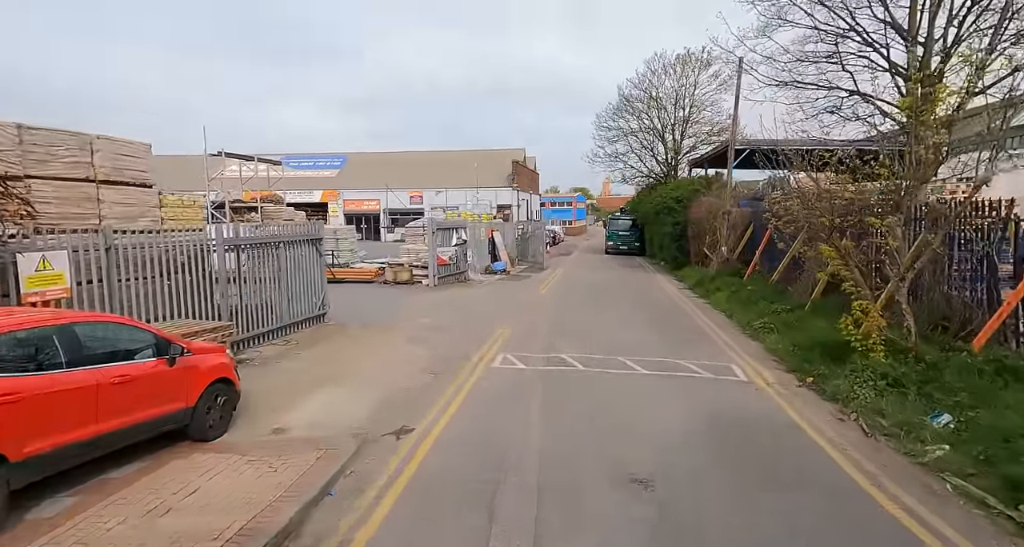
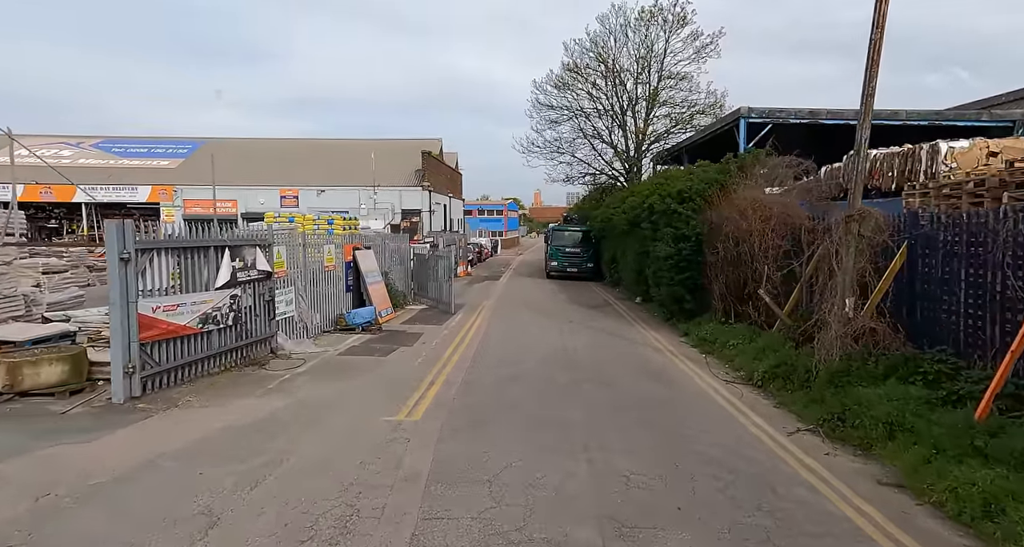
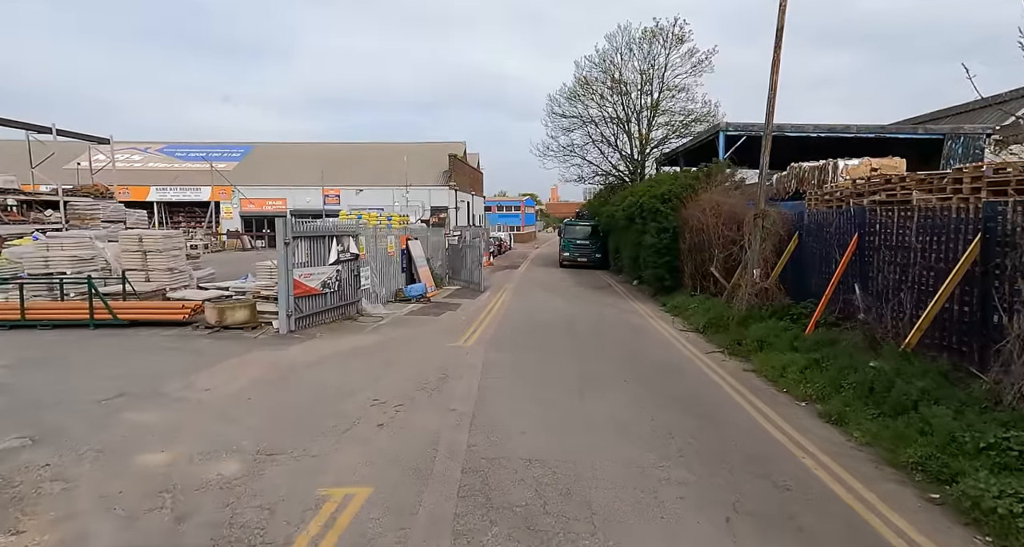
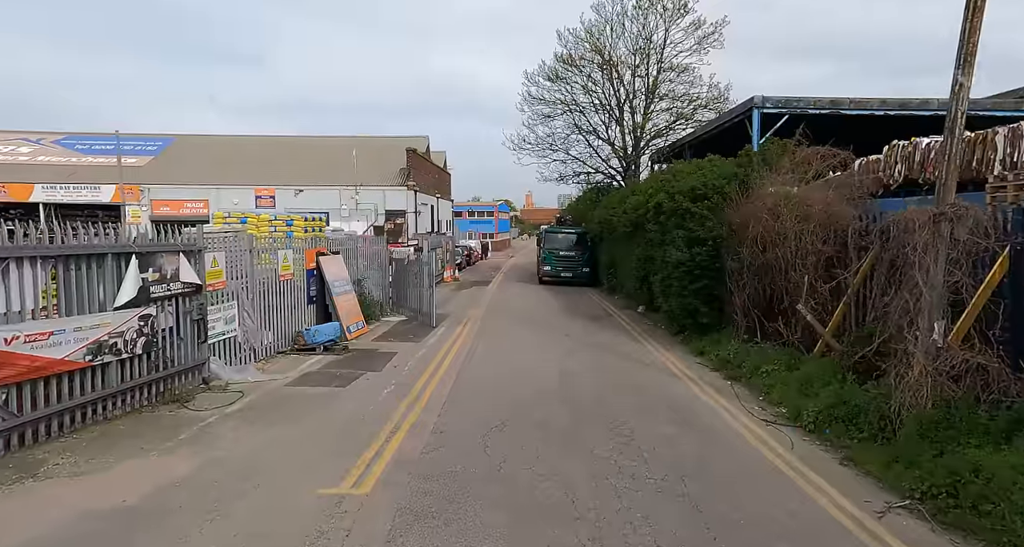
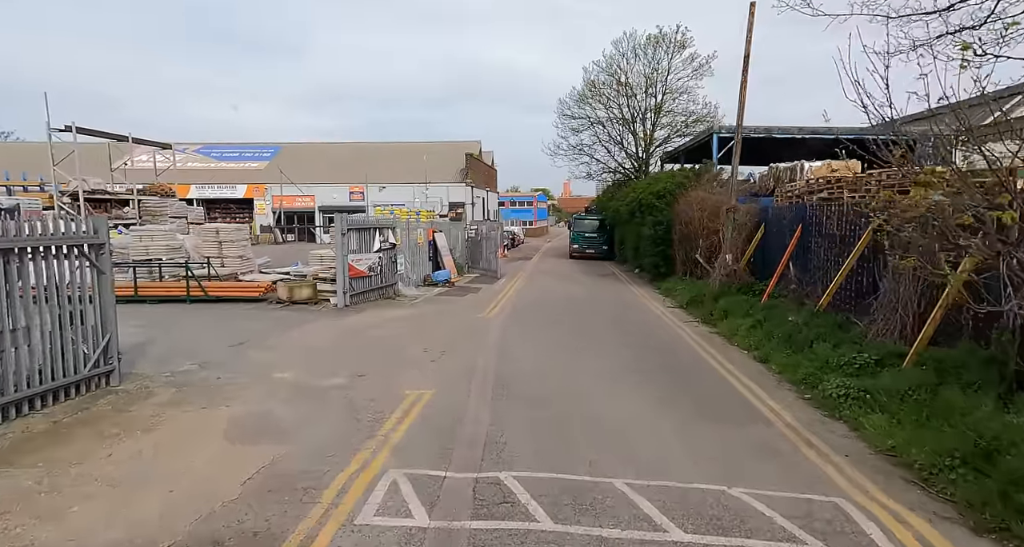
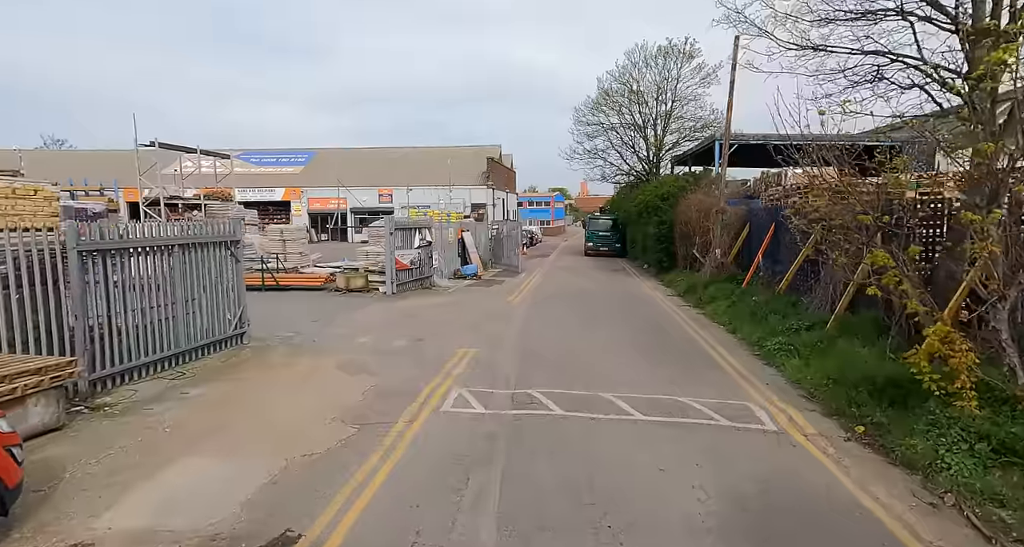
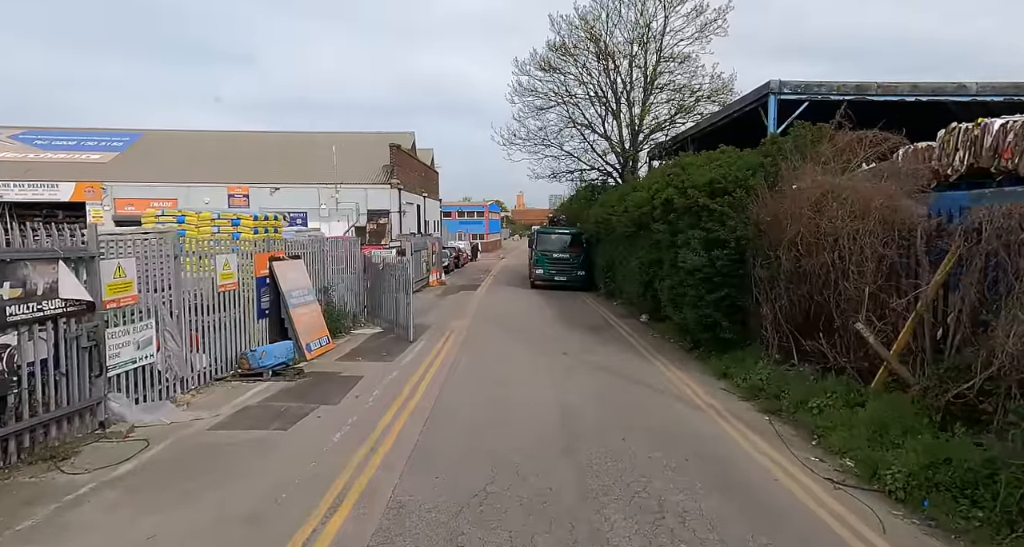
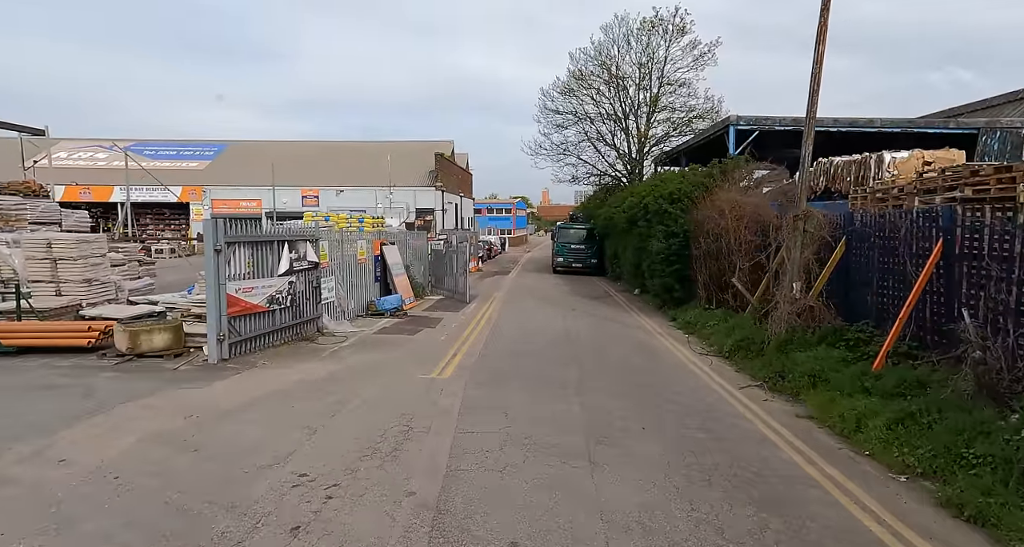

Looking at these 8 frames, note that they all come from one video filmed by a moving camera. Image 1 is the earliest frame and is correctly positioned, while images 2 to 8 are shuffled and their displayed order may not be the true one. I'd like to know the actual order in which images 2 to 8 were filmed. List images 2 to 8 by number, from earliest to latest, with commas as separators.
6, 5, 3, 8, 2, 4, 7
